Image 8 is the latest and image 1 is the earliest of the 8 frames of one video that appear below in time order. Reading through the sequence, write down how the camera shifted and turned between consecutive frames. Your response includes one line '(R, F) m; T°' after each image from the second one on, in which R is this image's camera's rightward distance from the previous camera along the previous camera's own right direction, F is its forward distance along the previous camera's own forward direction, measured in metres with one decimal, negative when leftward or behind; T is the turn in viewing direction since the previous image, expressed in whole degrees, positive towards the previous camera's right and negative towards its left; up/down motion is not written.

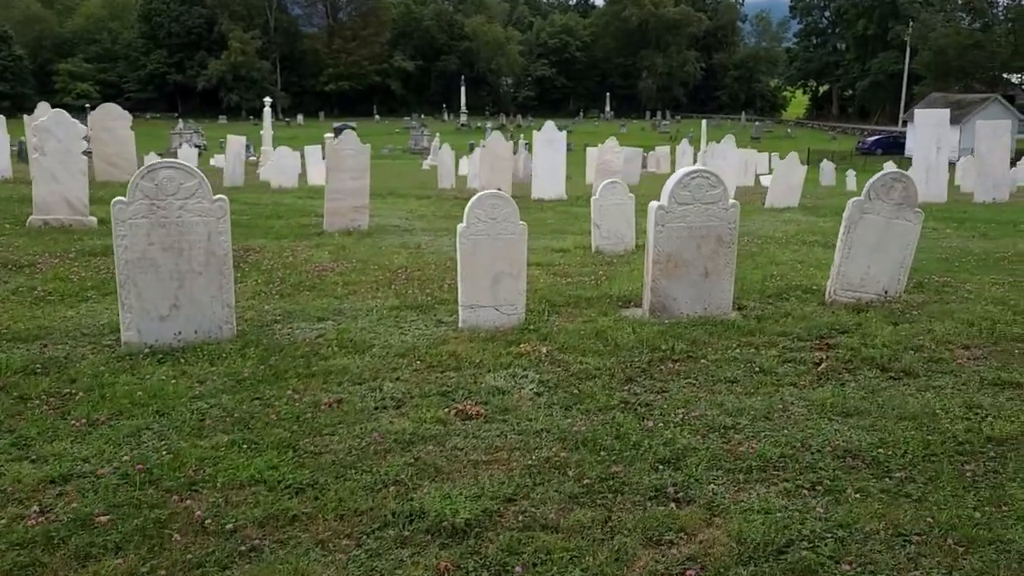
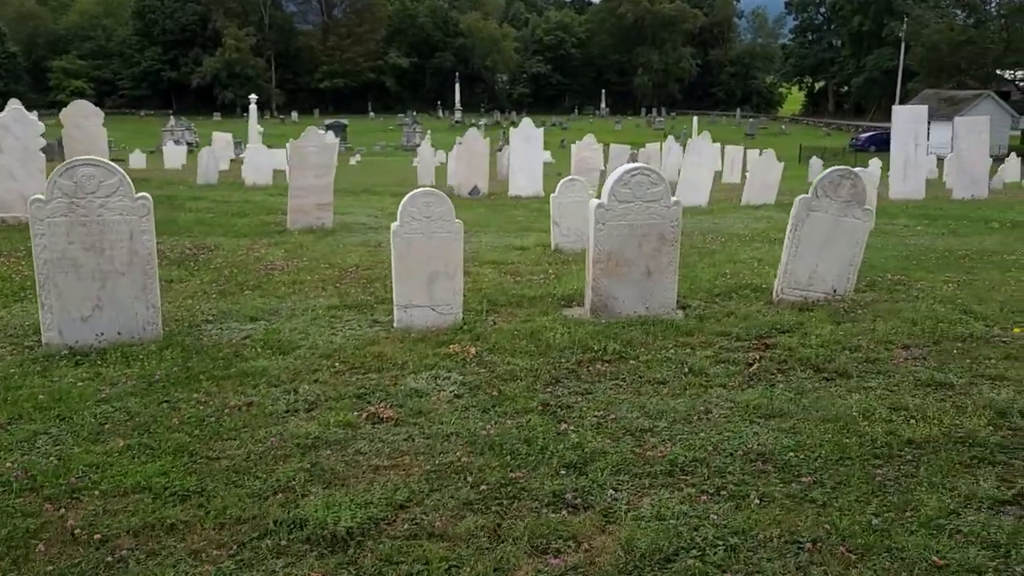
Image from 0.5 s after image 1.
(+0.5, +0.1) m; 0°
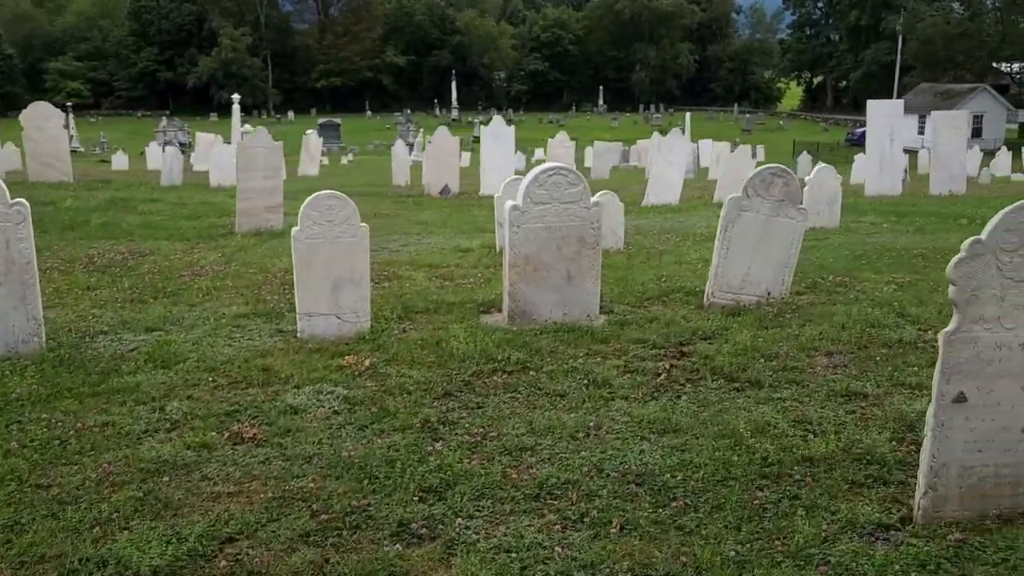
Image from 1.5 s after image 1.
(+0.7, +0.3) m; 0°
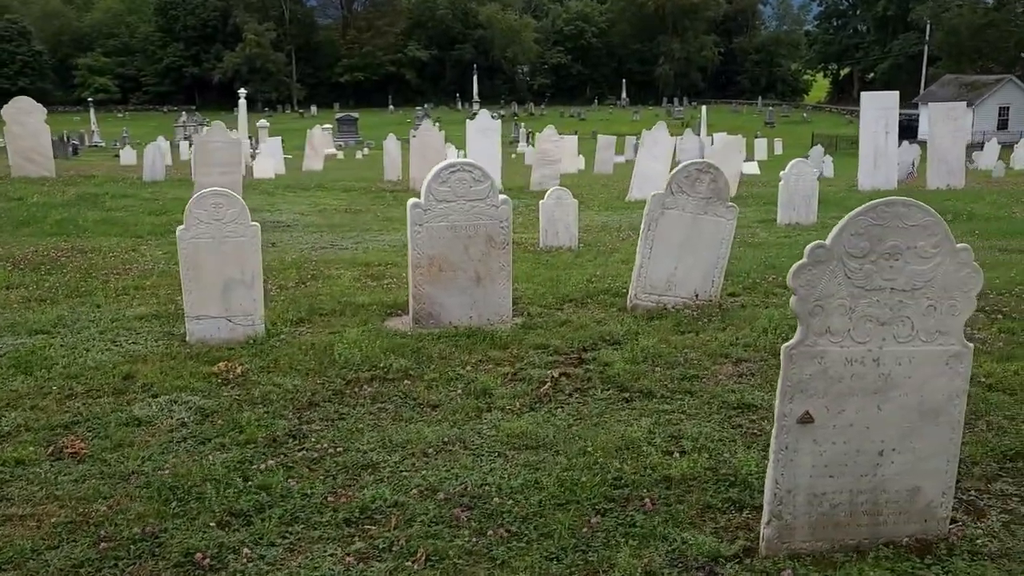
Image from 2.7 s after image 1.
(+1.0, +0.3) m; -1°
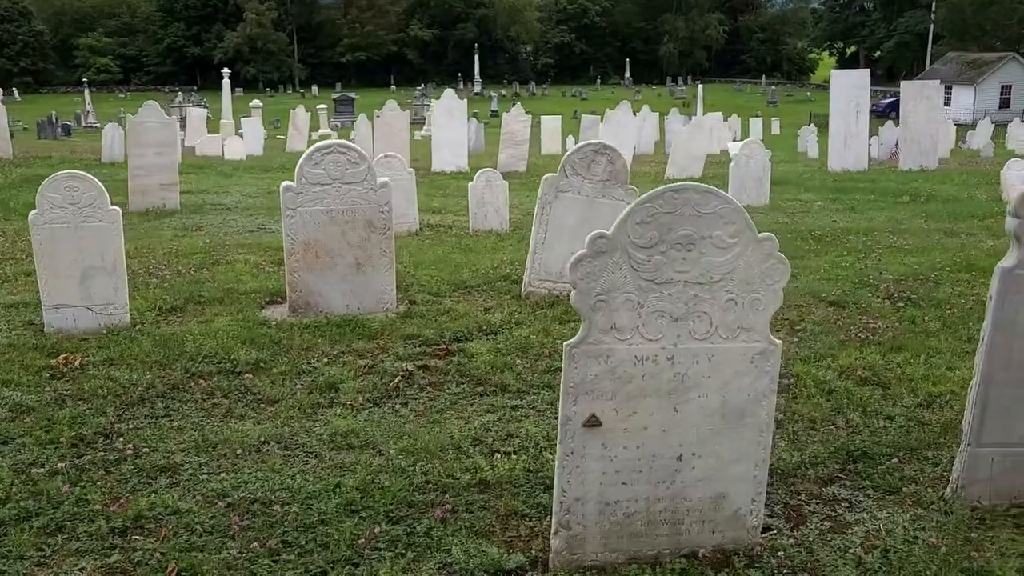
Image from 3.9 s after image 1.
(+1.0, +0.3) m; 0°
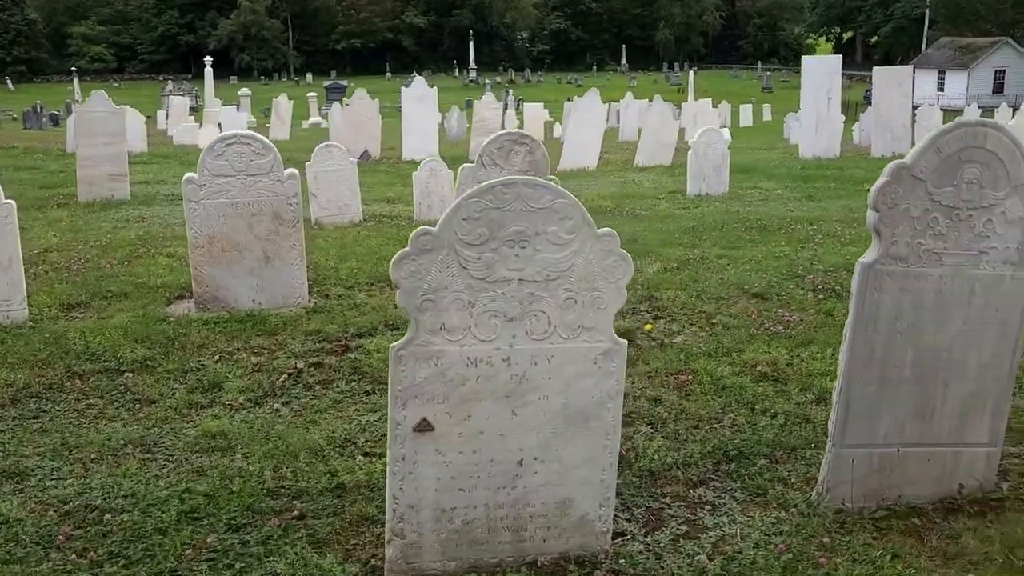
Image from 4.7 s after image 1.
(+0.7, +0.1) m; 0°
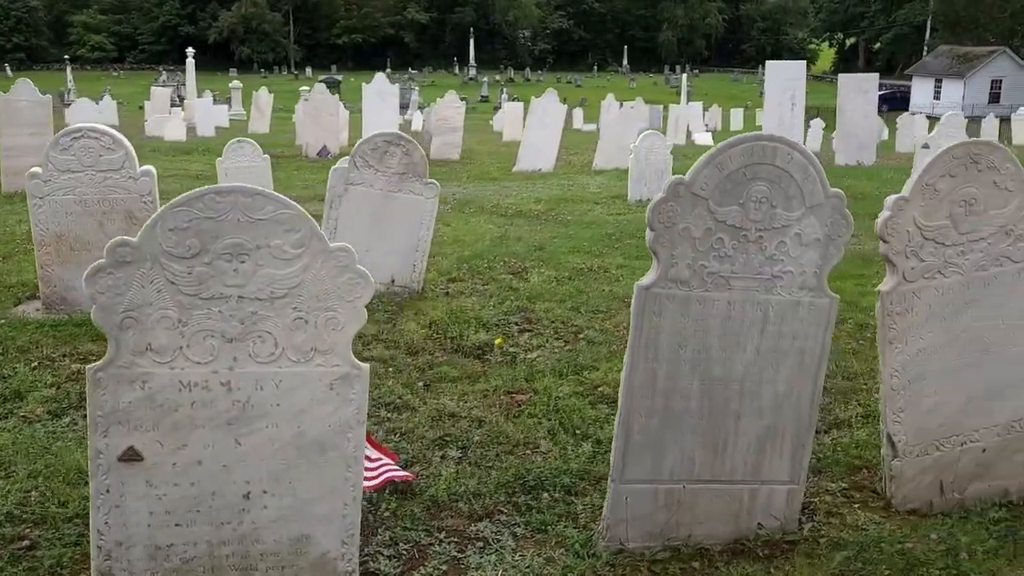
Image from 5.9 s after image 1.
(+1.0, +0.3) m; +1°
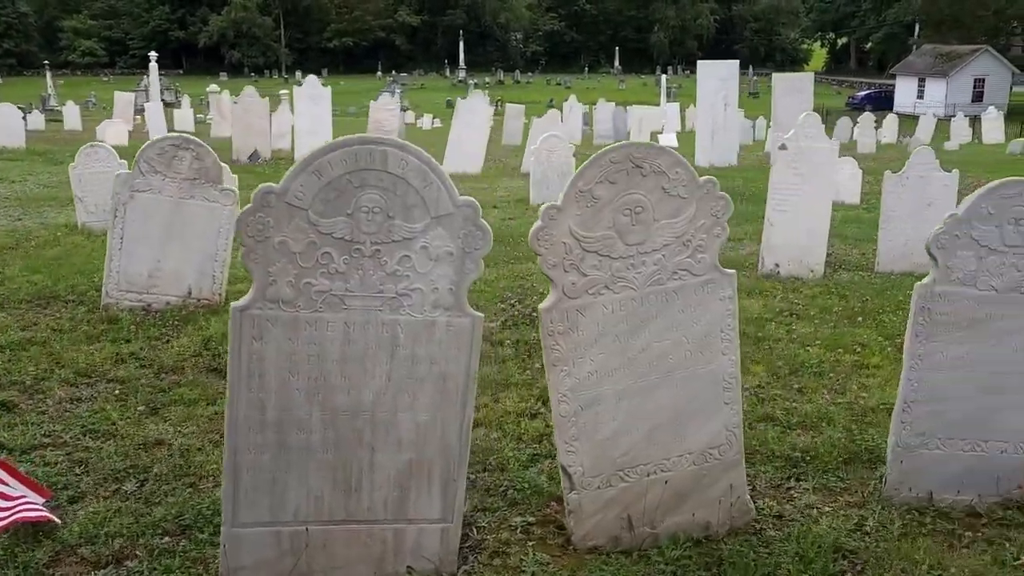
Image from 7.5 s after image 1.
(+1.5, +0.3) m; +1°
